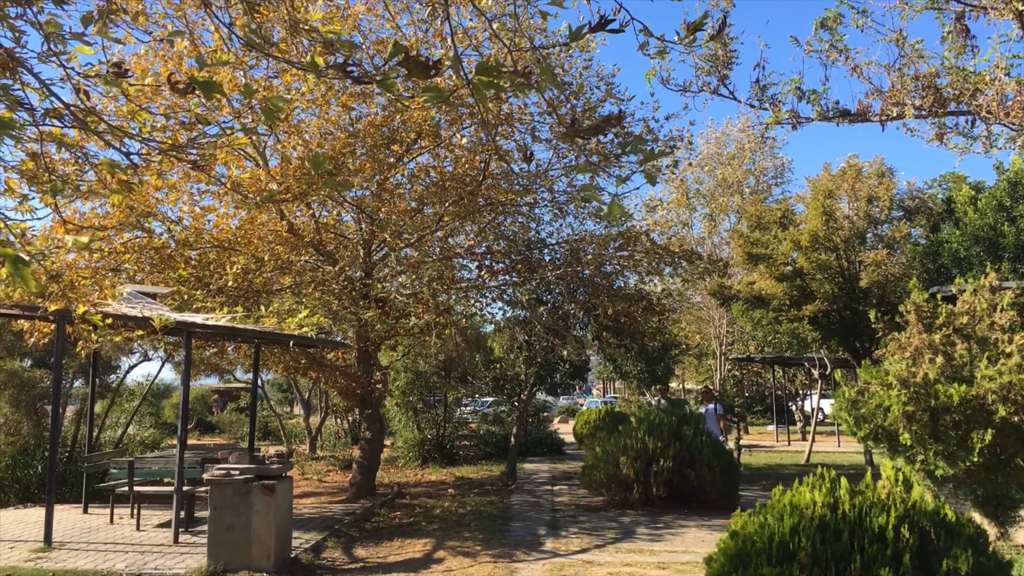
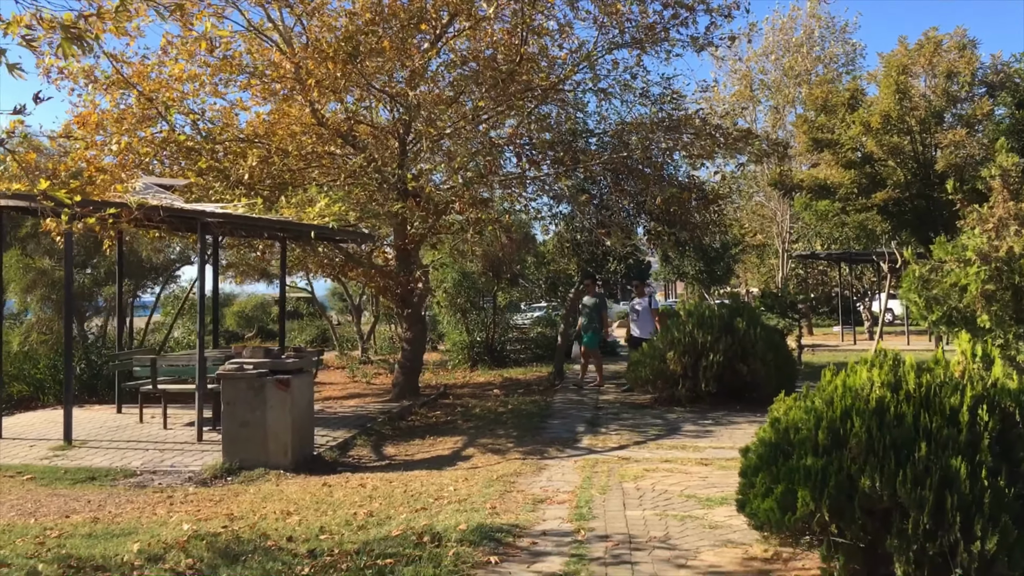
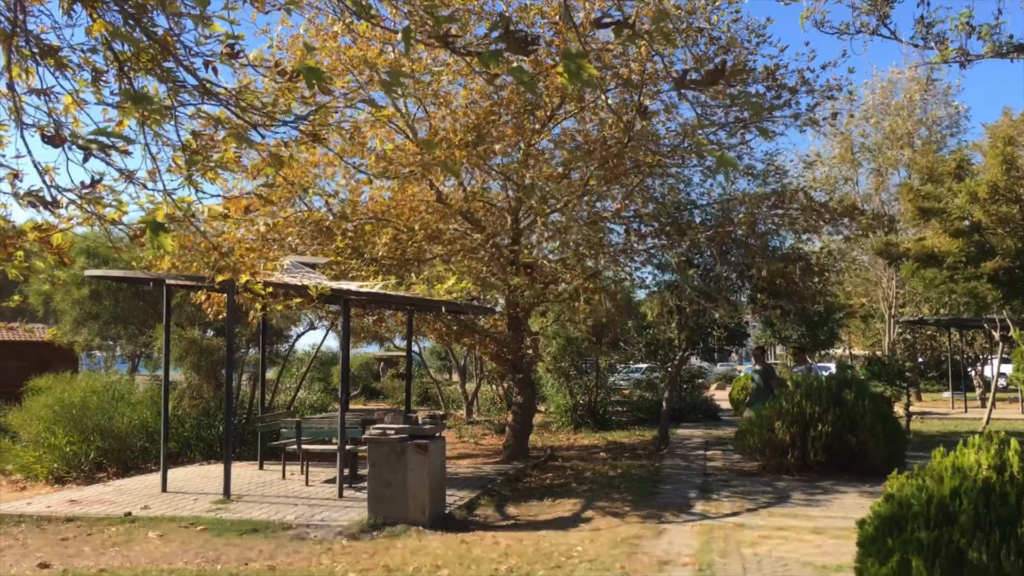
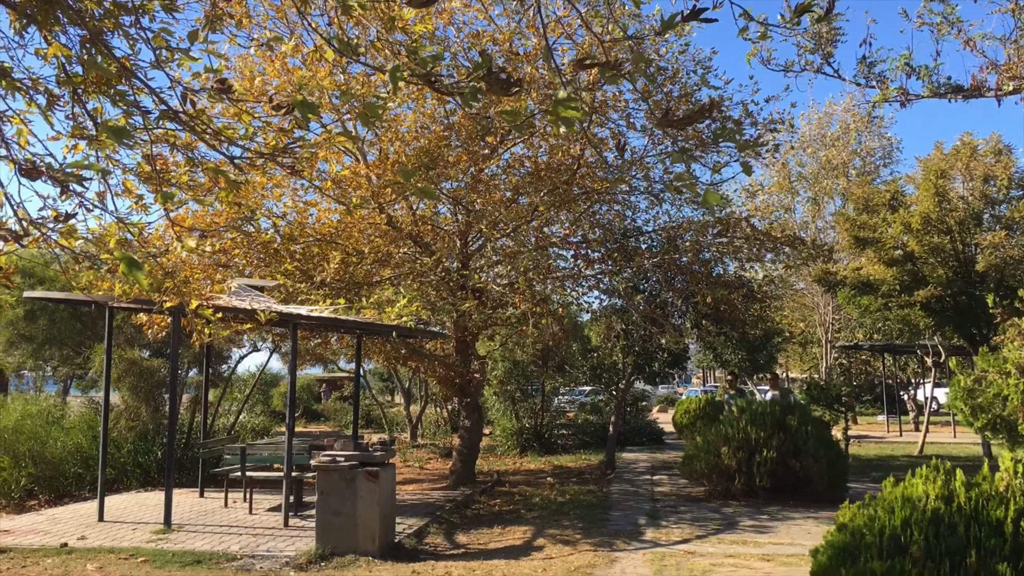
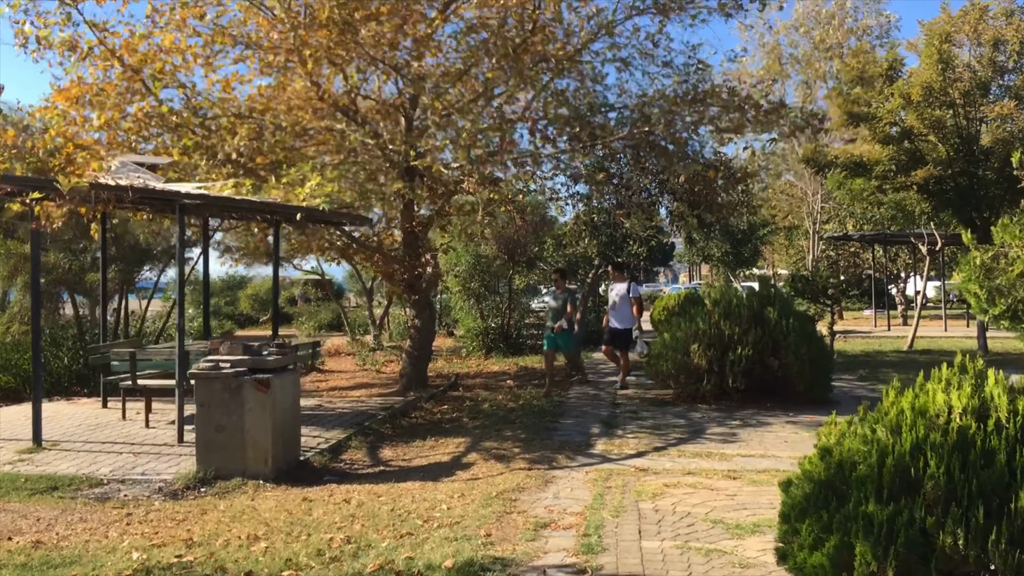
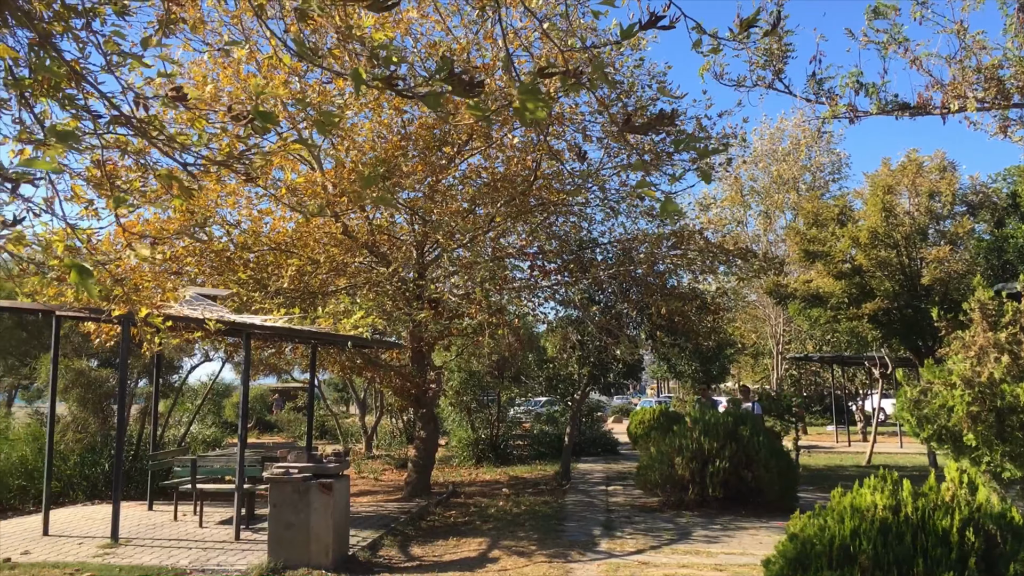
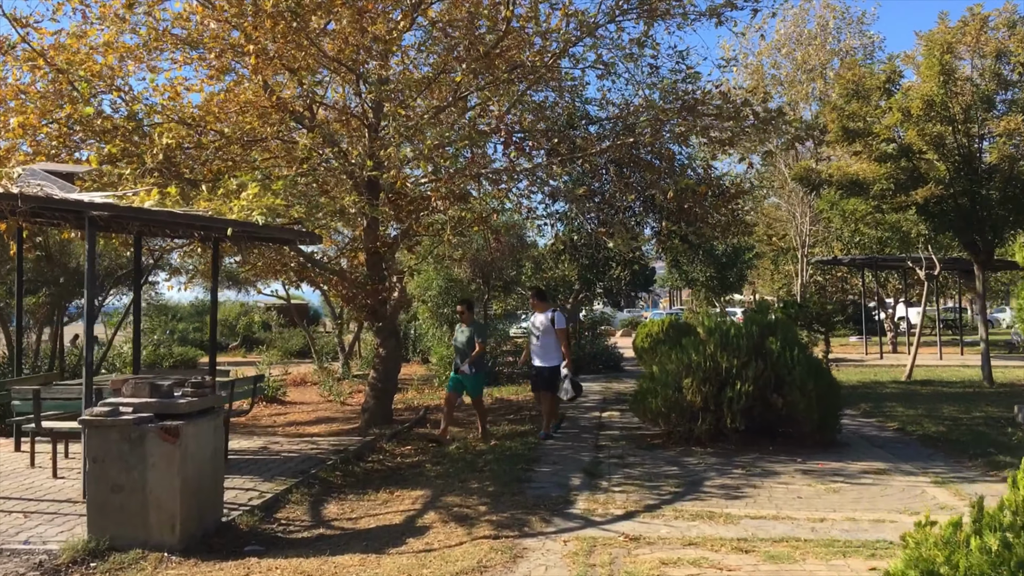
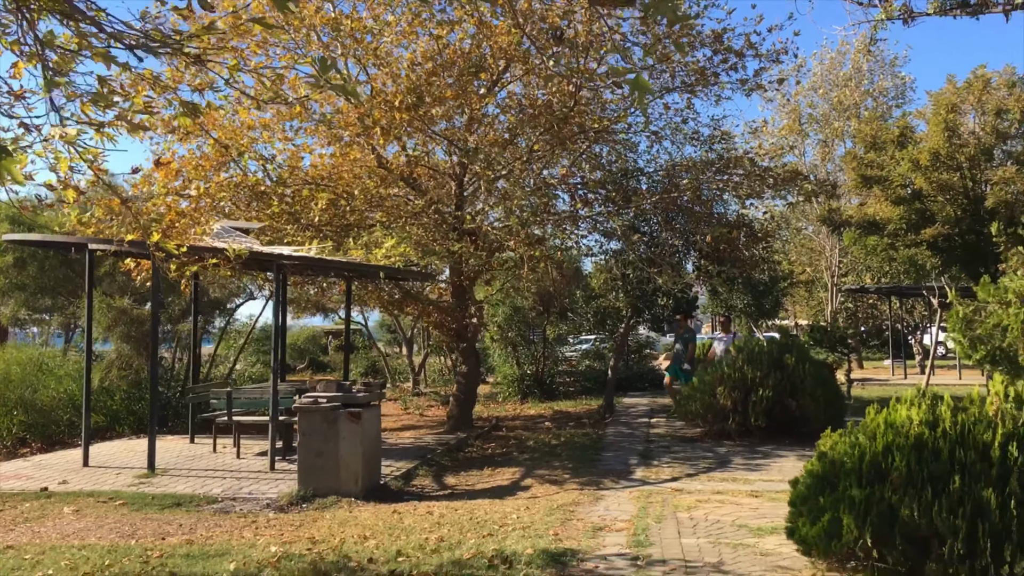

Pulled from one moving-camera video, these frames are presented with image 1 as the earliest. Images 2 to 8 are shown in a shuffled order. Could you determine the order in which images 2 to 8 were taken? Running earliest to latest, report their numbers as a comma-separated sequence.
6, 4, 3, 8, 2, 5, 7
